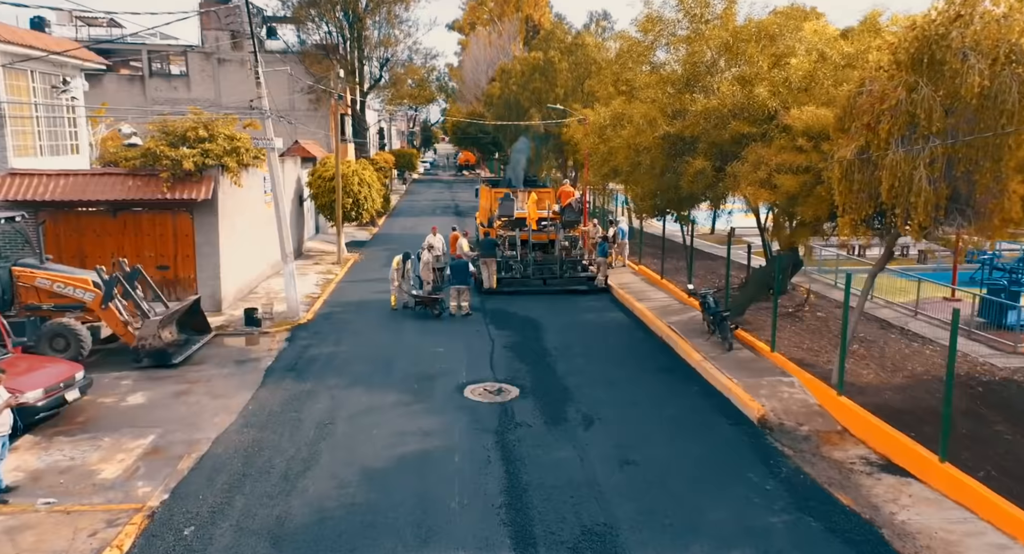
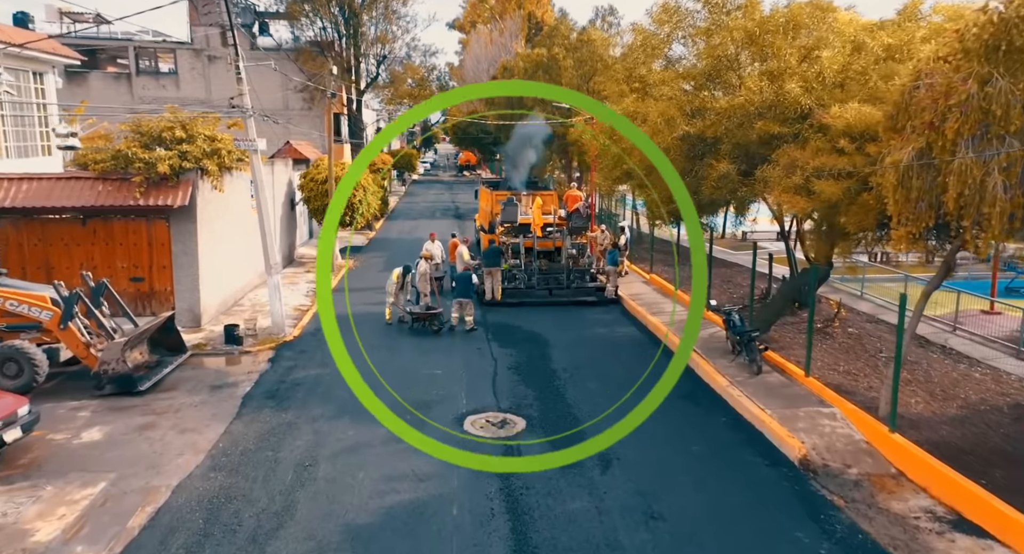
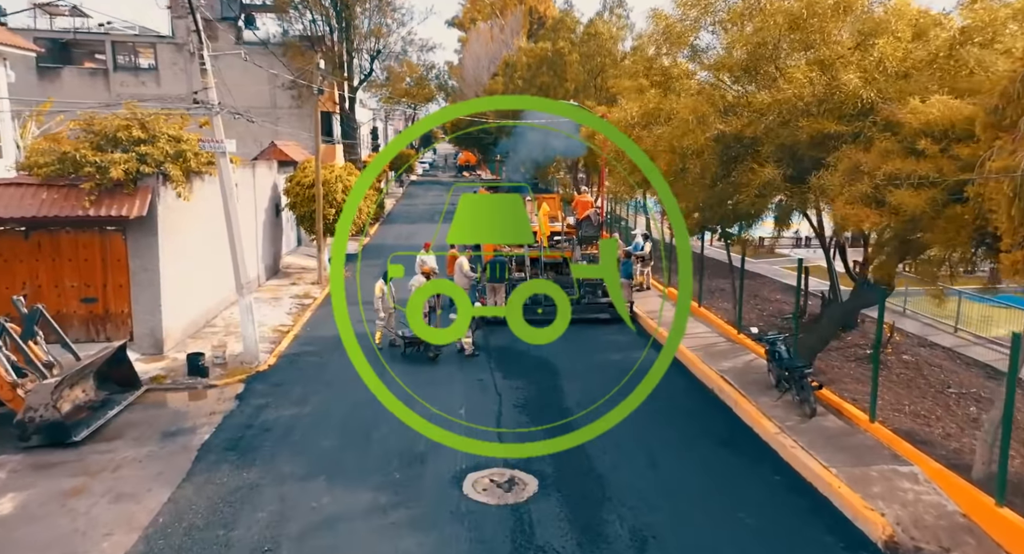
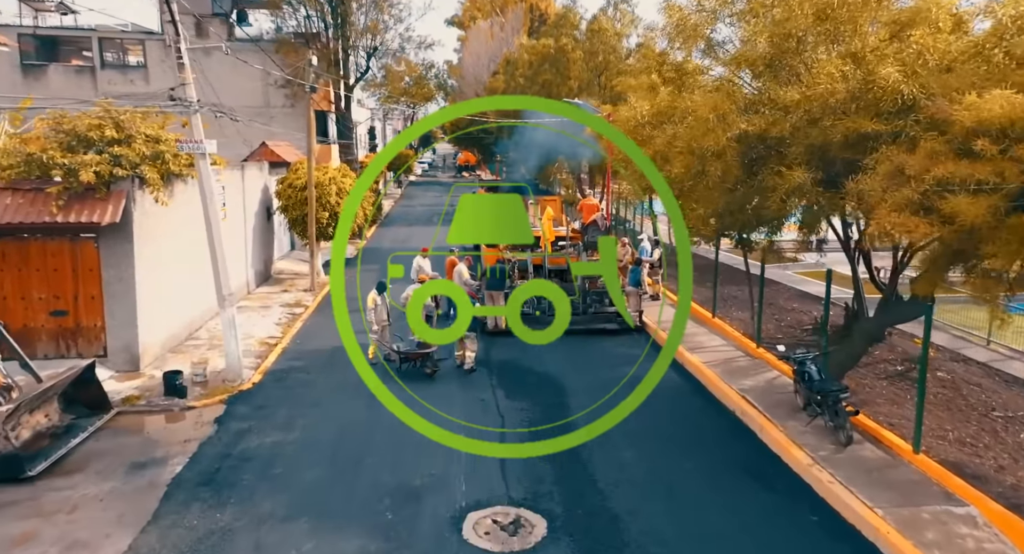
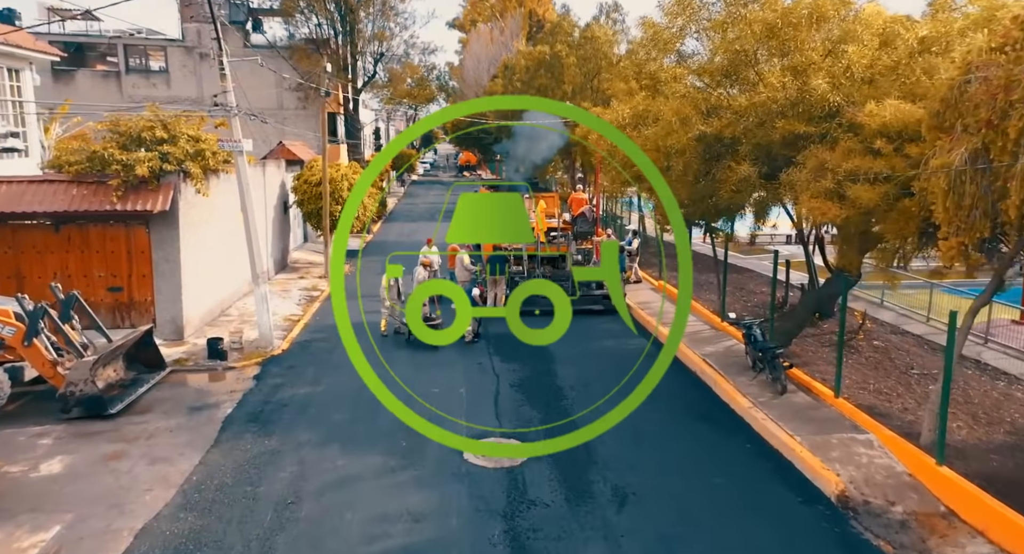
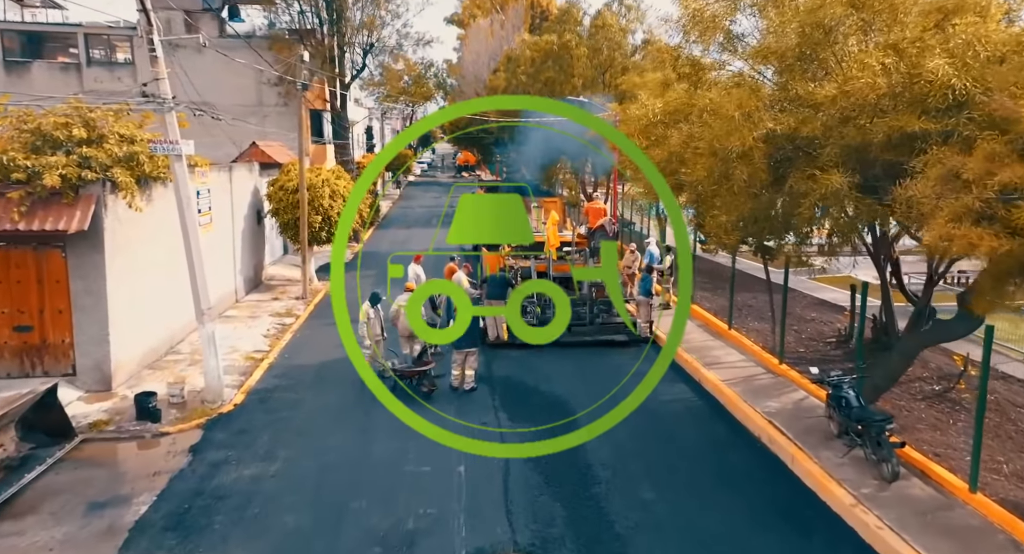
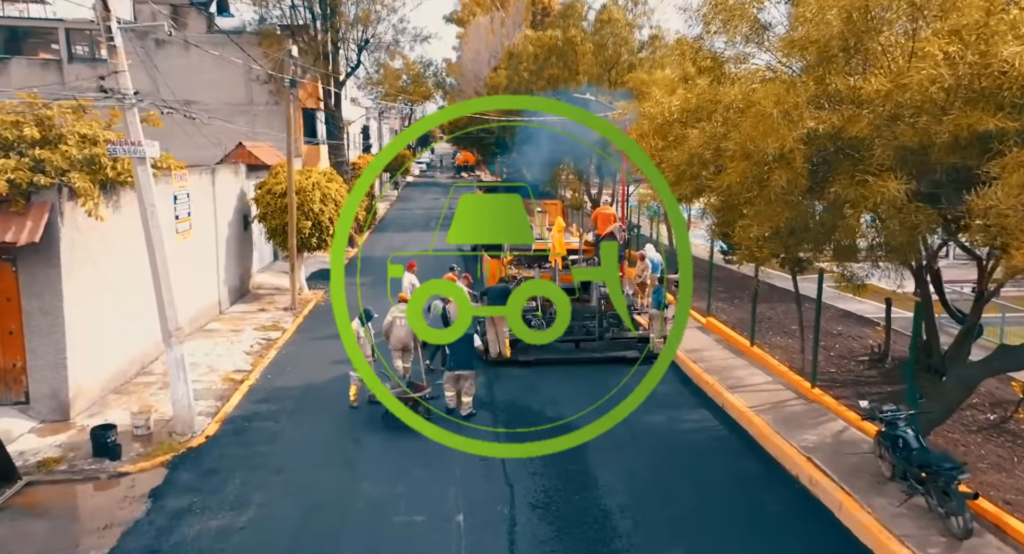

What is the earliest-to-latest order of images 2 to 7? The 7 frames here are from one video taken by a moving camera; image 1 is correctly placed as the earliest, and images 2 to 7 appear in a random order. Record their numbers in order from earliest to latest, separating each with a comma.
2, 5, 3, 4, 6, 7
